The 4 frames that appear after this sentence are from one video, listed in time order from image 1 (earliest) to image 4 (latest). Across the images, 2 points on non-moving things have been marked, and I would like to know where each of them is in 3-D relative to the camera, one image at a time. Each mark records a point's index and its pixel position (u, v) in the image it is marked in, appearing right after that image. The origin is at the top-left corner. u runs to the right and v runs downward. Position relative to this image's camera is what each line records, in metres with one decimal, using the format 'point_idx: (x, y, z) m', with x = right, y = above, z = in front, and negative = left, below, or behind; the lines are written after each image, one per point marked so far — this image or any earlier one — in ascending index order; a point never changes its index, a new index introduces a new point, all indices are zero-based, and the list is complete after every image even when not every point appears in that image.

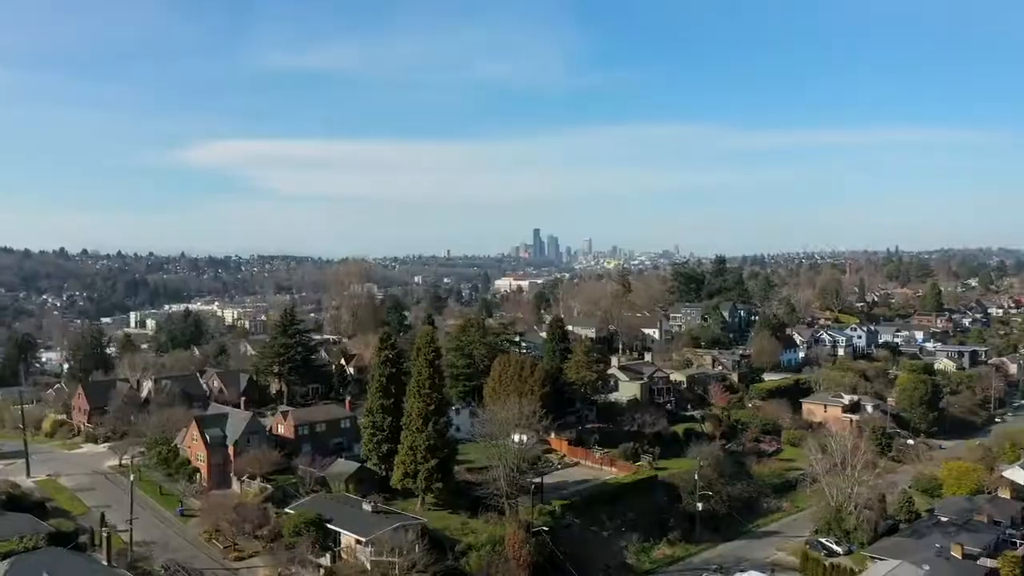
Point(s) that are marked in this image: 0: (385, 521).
0: (-3.4, -6.1, +19.1) m
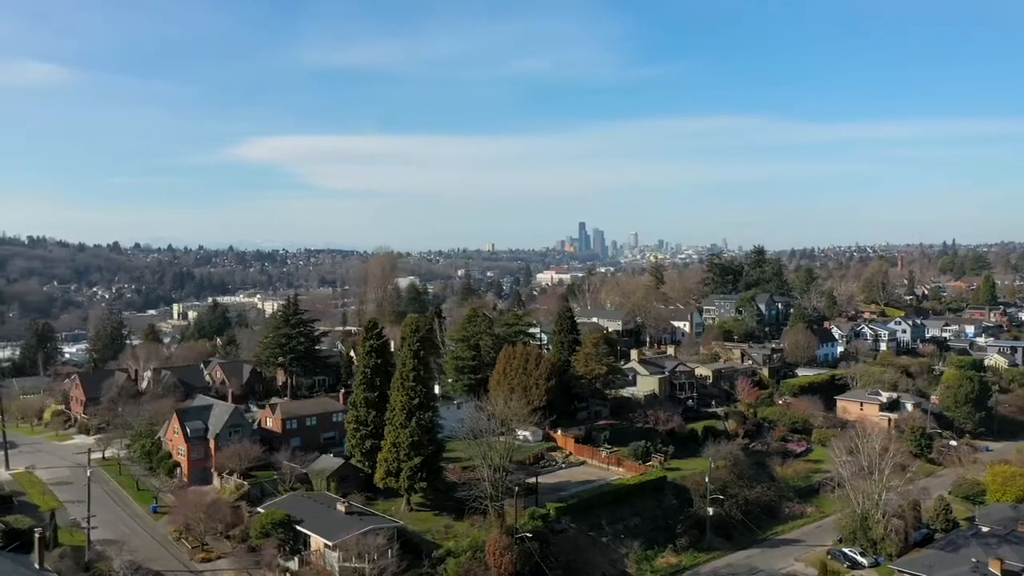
0: (-3.8, -5.7, +17.8) m
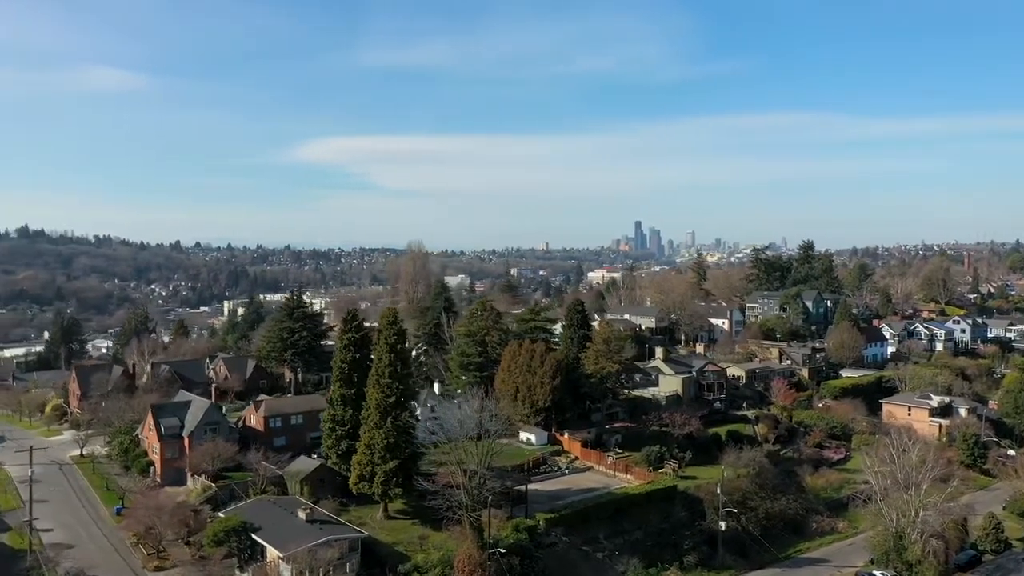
0: (-4.4, -5.4, +16.3) m
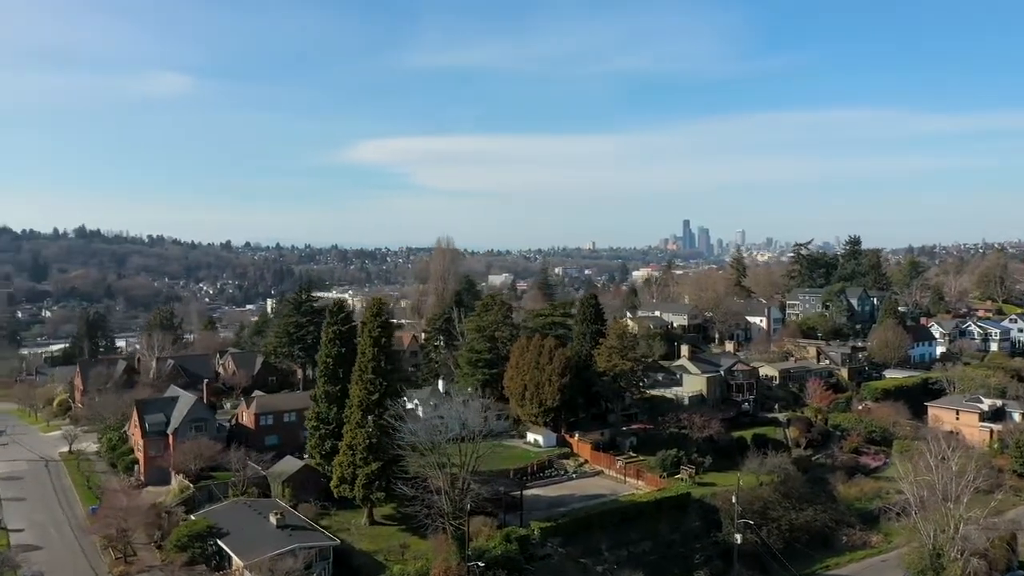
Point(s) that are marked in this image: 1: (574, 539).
0: (-4.8, -5.2, +15.1) m
1: (+1.5, -6.2, +18.4) m
